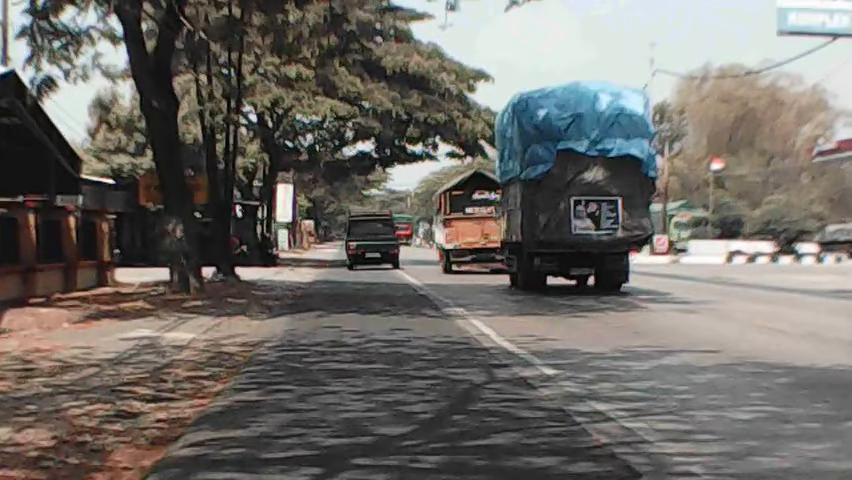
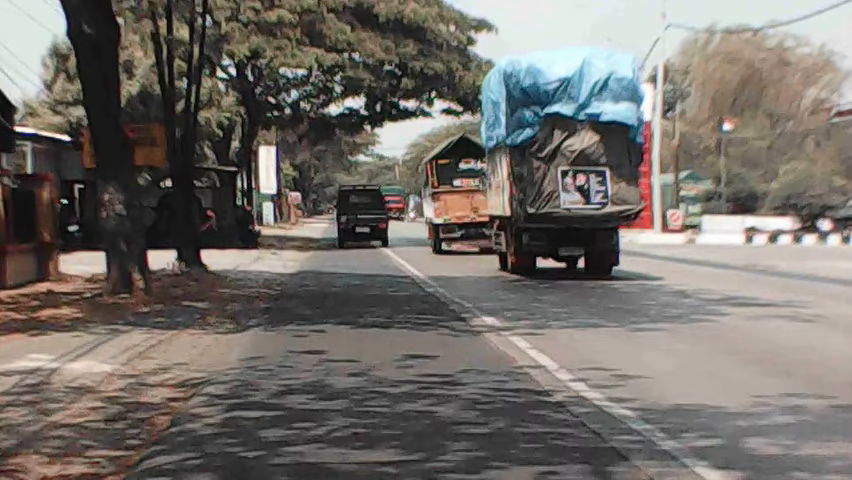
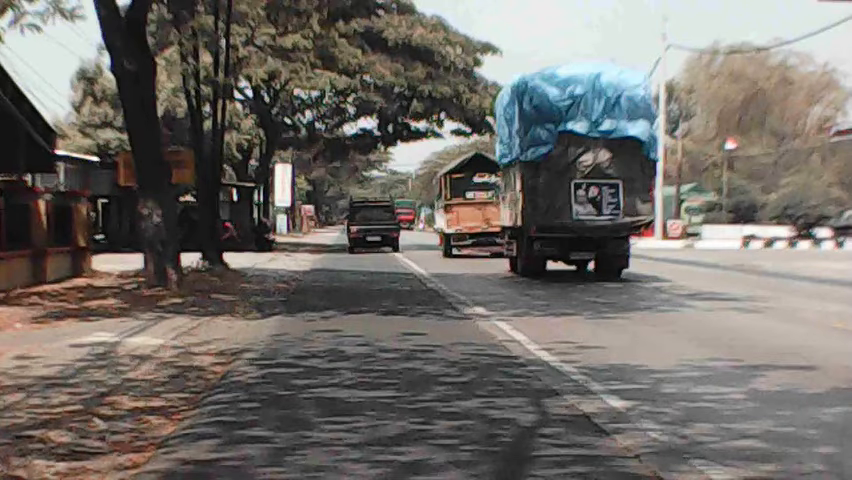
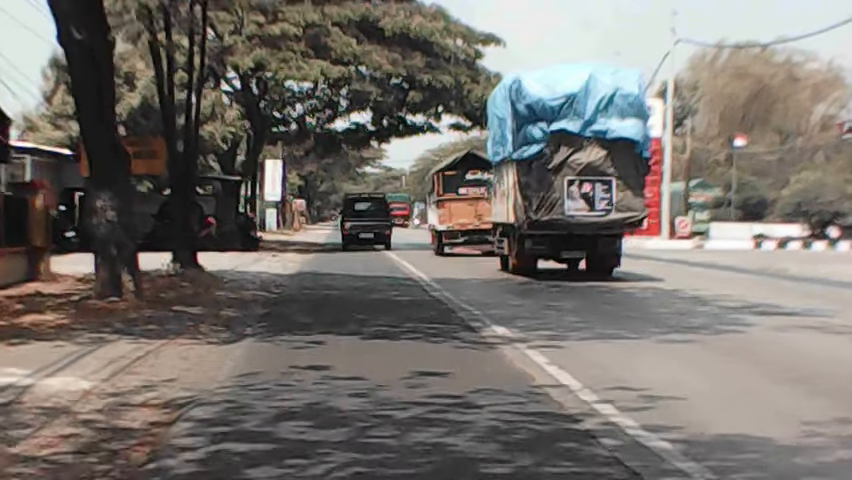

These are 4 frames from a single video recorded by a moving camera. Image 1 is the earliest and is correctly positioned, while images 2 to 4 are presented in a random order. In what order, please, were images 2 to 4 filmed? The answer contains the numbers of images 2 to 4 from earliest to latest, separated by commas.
3, 2, 4
